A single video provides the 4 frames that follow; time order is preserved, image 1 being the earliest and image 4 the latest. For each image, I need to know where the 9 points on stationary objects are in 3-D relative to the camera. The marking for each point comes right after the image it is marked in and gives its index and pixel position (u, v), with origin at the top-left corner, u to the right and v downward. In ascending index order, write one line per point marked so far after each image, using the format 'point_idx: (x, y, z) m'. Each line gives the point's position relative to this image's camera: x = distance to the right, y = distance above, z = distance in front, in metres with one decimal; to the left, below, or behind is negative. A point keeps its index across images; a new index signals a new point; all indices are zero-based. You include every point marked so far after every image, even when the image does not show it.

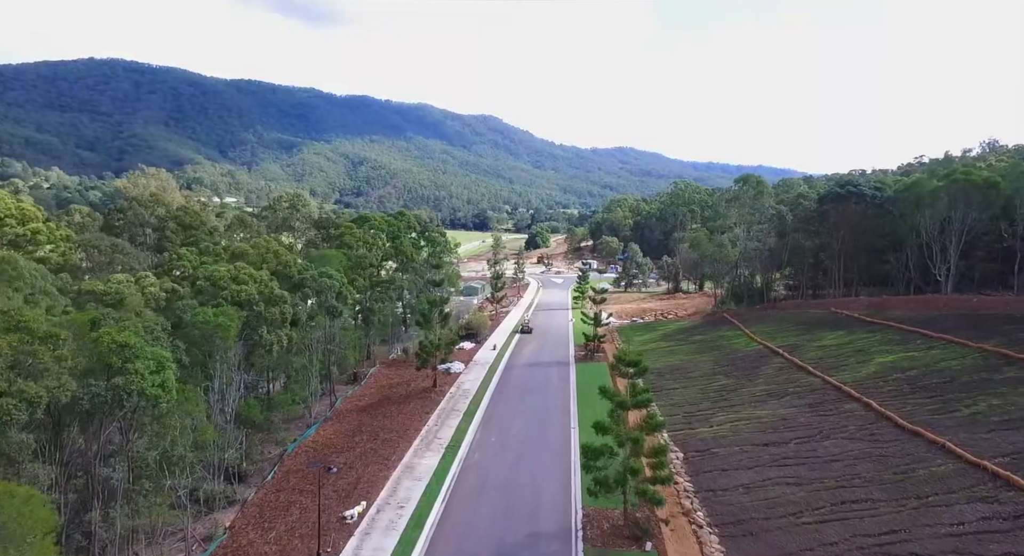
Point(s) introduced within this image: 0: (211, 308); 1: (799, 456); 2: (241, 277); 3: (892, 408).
0: (-8.3, -0.9, +17.3) m
1: (+8.1, -5.0, +18.1) m
2: (-8.2, 0.0, +19.3) m
3: (+11.4, -3.9, +19.3) m
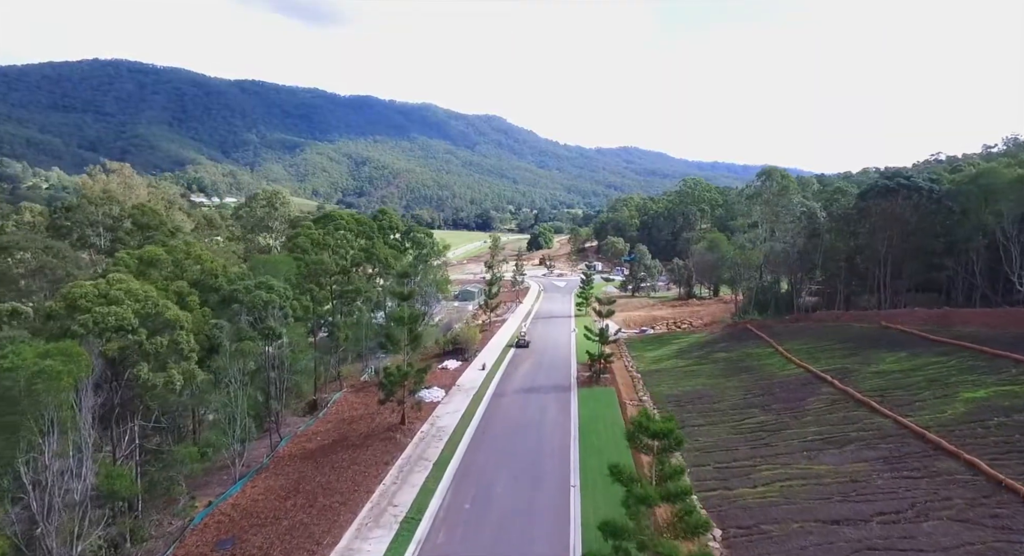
0: (-8.8, -1.3, +12.1) m
1: (+7.6, -5.4, +12.9) m
2: (-8.7, -0.4, +14.2) m
3: (+10.9, -4.2, +14.0) m
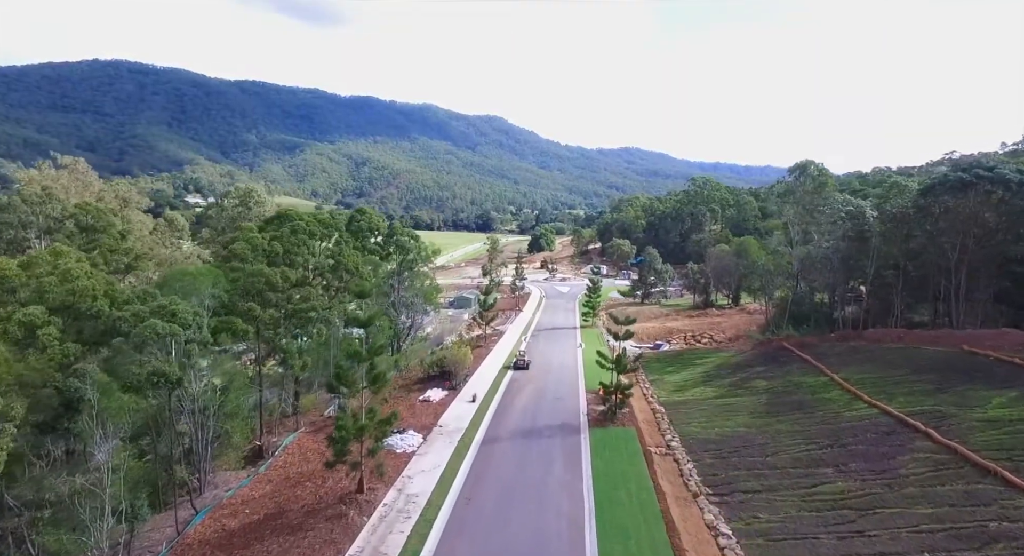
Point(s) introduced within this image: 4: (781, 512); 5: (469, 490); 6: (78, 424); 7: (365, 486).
0: (-9.0, -1.7, +6.6) m
1: (+7.4, -5.9, +7.3) m
2: (-8.9, -0.8, +8.7) m
3: (+10.8, -4.7, +8.5) m
4: (+6.6, -5.7, +15.8) m
5: (-1.2, -5.9, +17.9) m
6: (-8.9, -3.0, +13.3) m
7: (-3.8, -5.4, +17.0) m
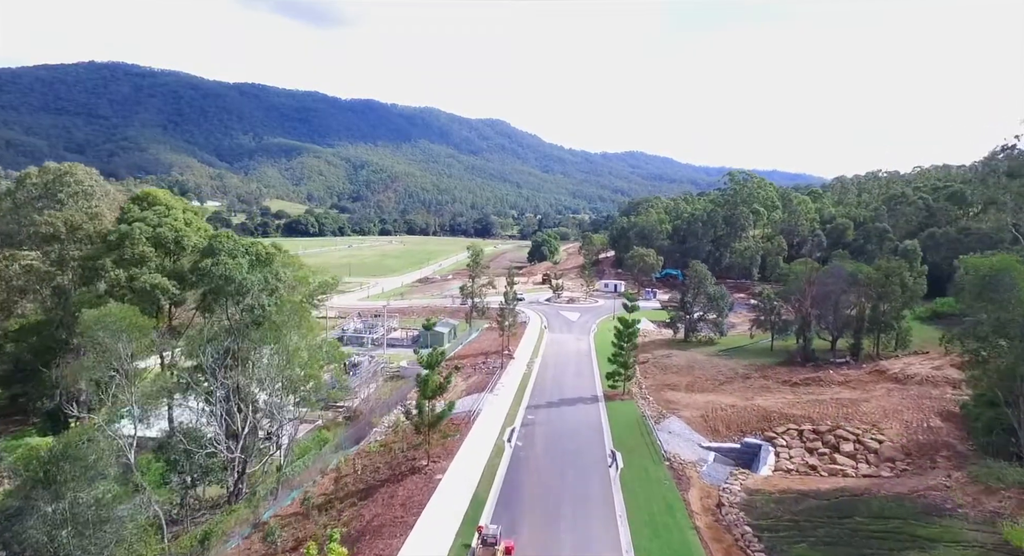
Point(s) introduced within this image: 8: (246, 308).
0: (-10.2, -3.2, -13.9) m
1: (+6.2, -7.4, -13.3) m
2: (-10.0, -2.3, -11.8) m
3: (+9.6, -6.3, -12.1) m
4: (+5.5, -7.3, -4.8) m
5: (-2.3, -7.5, -2.6) m
6: (-10.1, -4.5, -7.2) m
7: (-5.0, -7.0, -3.5) m
8: (-7.0, -0.8, +17.2) m
